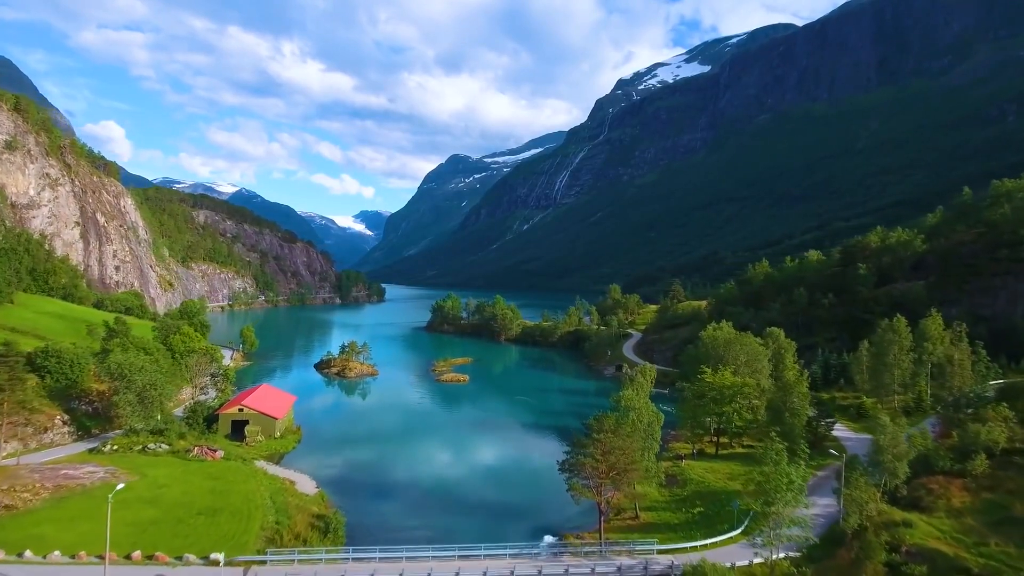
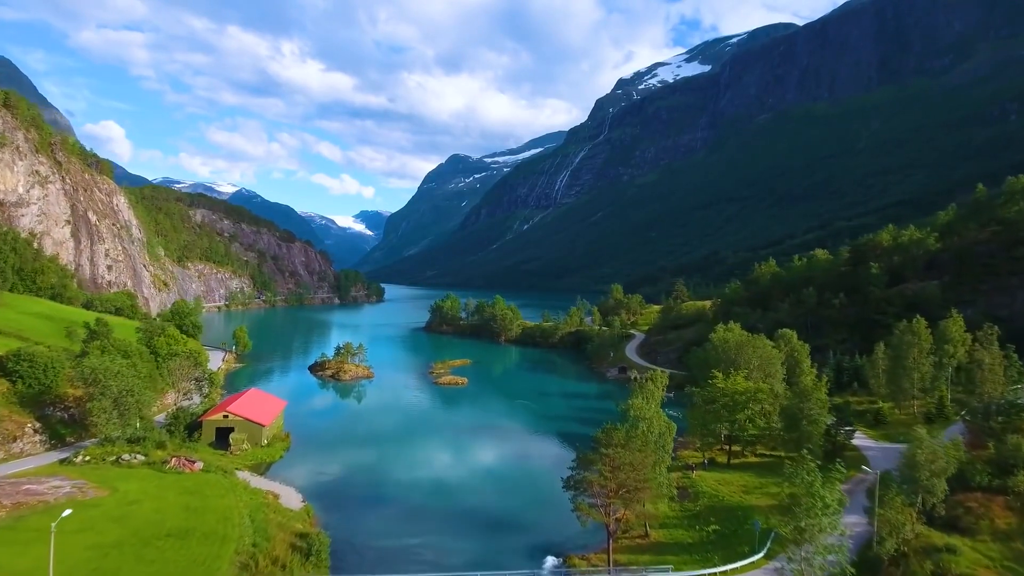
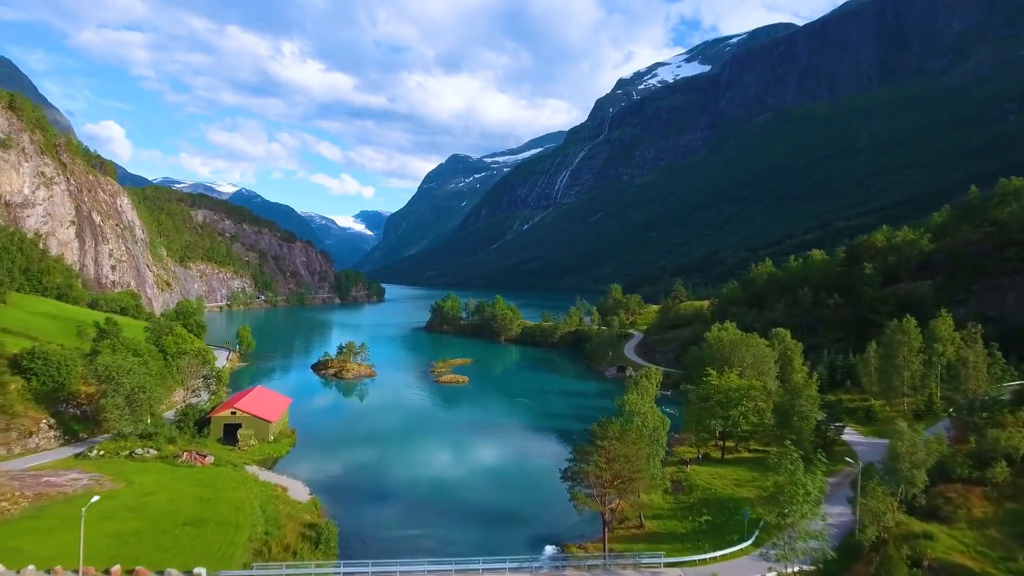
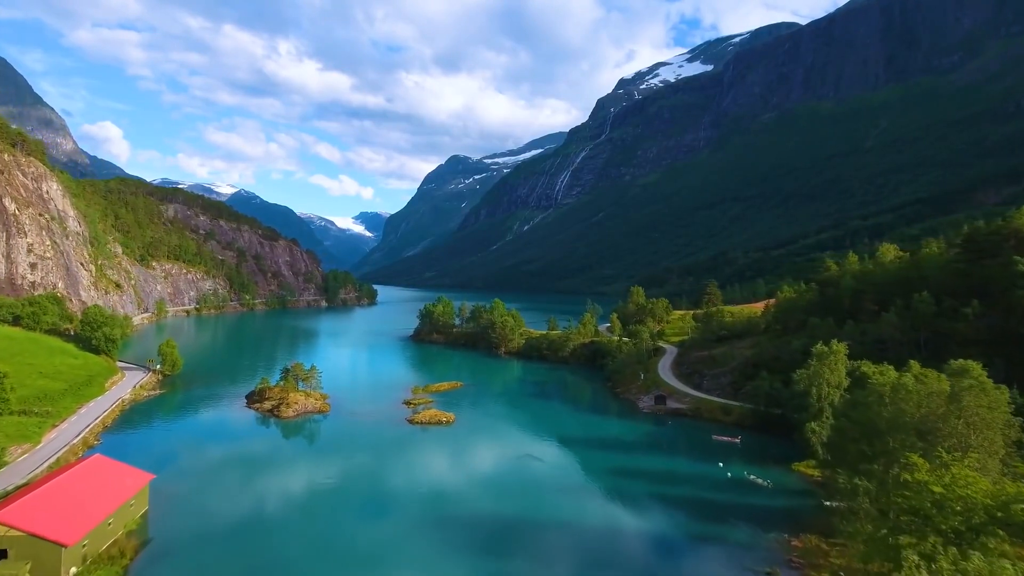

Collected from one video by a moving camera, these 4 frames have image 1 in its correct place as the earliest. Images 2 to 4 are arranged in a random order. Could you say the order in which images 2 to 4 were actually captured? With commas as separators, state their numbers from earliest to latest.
3, 2, 4
